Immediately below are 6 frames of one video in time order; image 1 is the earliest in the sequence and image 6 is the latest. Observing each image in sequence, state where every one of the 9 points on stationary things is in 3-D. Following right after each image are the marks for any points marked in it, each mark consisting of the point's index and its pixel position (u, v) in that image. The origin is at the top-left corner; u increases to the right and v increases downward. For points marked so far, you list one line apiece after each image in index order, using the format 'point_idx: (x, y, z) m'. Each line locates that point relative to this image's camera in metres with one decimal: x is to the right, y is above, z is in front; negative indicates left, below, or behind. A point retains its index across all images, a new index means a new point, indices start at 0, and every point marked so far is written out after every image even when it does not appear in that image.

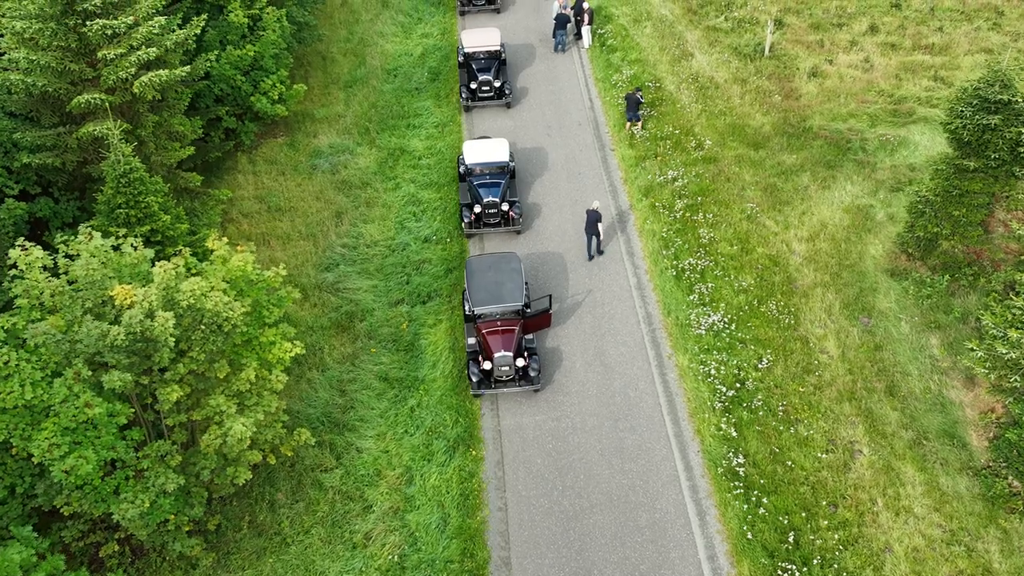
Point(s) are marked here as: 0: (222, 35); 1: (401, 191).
0: (-10.6, +9.3, +17.8) m
1: (-4.1, +3.6, +18.2) m
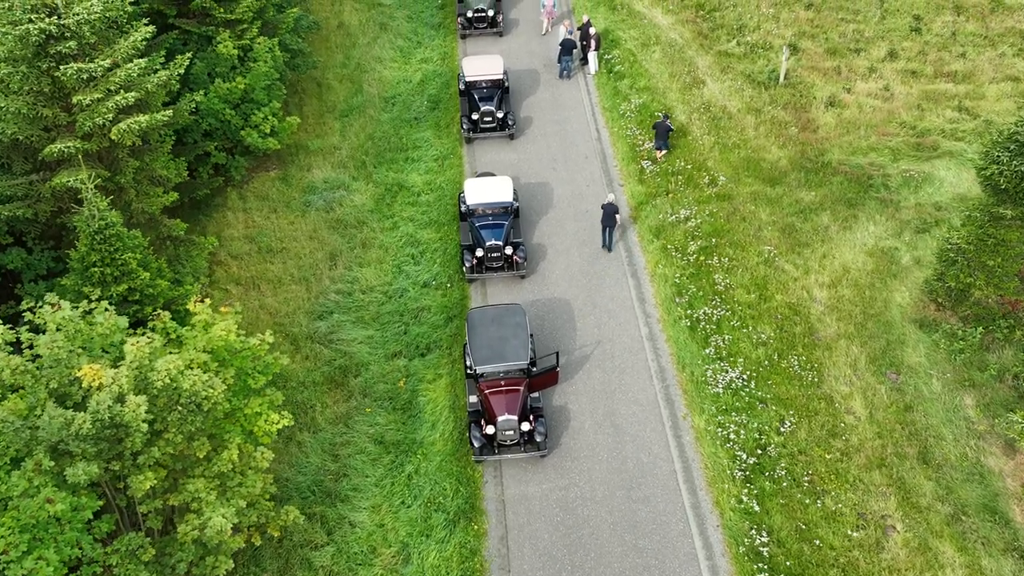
0: (-10.5, +7.7, +16.9) m
1: (-4.0, +2.0, +17.2) m
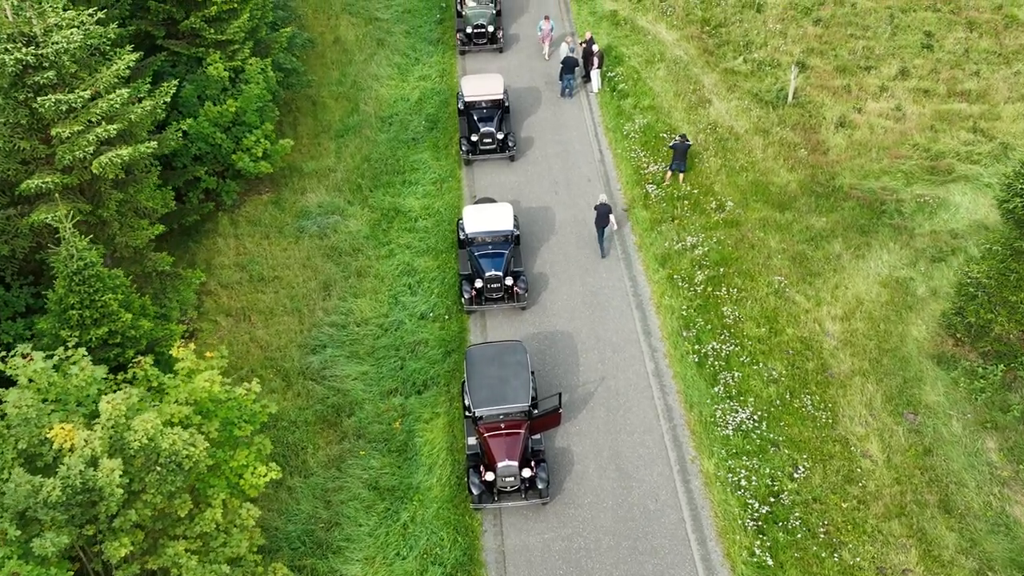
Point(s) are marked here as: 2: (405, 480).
0: (-10.5, +6.7, +16.3) m
1: (-4.0, +1.0, +16.6) m
2: (-2.9, -5.1, +13.0) m
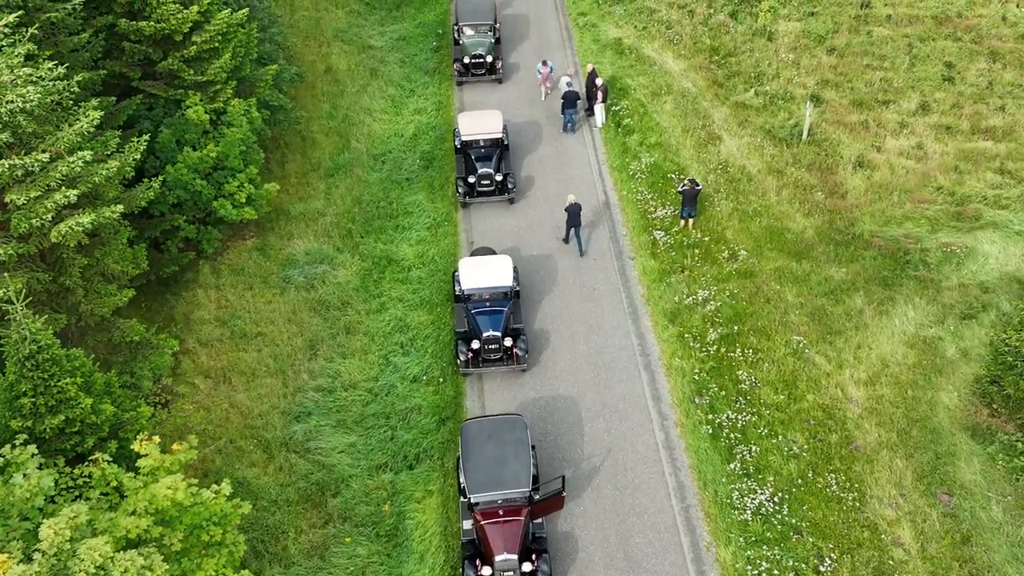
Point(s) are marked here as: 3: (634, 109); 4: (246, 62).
0: (-10.5, +4.8, +15.3) m
1: (-4.0, -0.8, +15.6) m
2: (-2.9, -6.9, +11.9) m
3: (+5.0, +7.3, +19.8) m
4: (-9.1, +7.7, +16.6) m
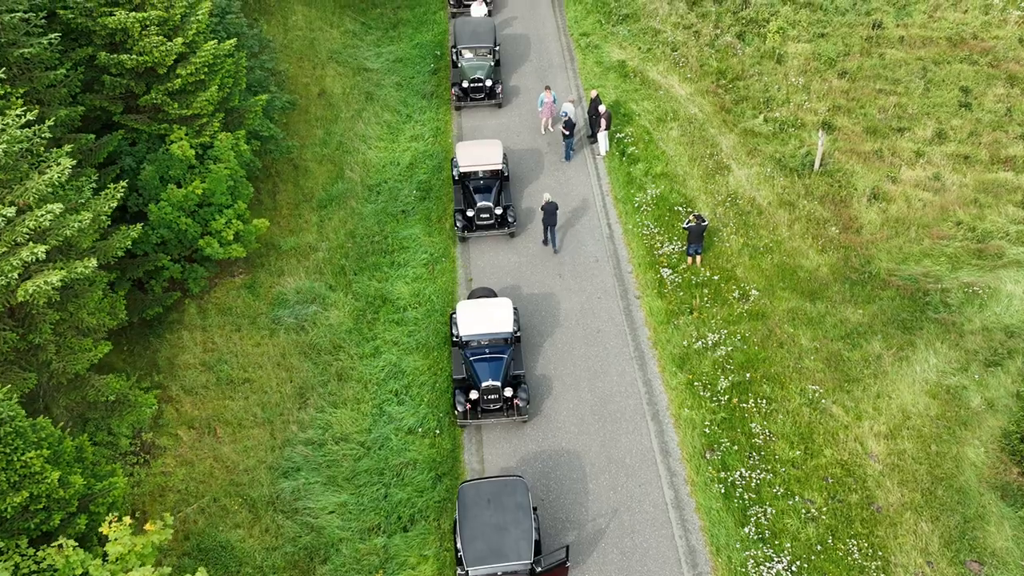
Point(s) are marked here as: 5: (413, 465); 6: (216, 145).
0: (-10.5, +3.5, +14.6) m
1: (-4.0, -2.2, +14.8) m
2: (-2.9, -8.2, +11.1) m
3: (+5.0, +5.9, +19.1) m
4: (-9.1, +6.4, +15.9) m
5: (-2.7, -4.8, +13.2) m
6: (-9.2, +4.4, +15.1) m
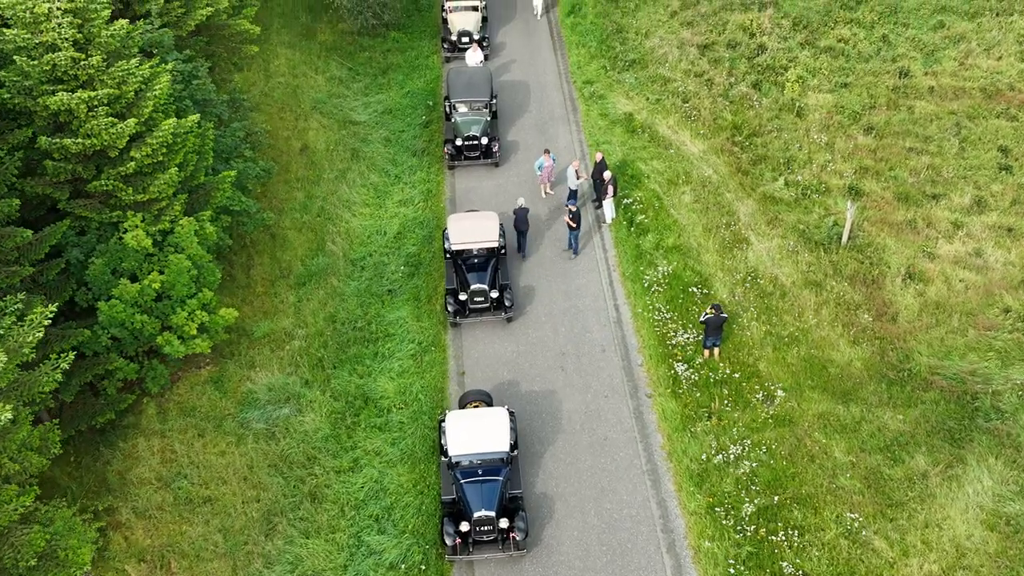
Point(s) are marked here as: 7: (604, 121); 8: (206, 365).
0: (-10.6, +0.7, +13.0) m
1: (-4.1, -5.0, +13.2) m
2: (-3.0, -11.1, +9.4) m
3: (+4.9, +3.1, +17.5) m
4: (-9.2, +3.5, +14.3) m
5: (-2.8, -7.7, +11.5) m
6: (-9.3, +1.6, +13.5) m
7: (+3.8, +6.8, +19.9) m
8: (-9.4, -2.4, +14.9) m
